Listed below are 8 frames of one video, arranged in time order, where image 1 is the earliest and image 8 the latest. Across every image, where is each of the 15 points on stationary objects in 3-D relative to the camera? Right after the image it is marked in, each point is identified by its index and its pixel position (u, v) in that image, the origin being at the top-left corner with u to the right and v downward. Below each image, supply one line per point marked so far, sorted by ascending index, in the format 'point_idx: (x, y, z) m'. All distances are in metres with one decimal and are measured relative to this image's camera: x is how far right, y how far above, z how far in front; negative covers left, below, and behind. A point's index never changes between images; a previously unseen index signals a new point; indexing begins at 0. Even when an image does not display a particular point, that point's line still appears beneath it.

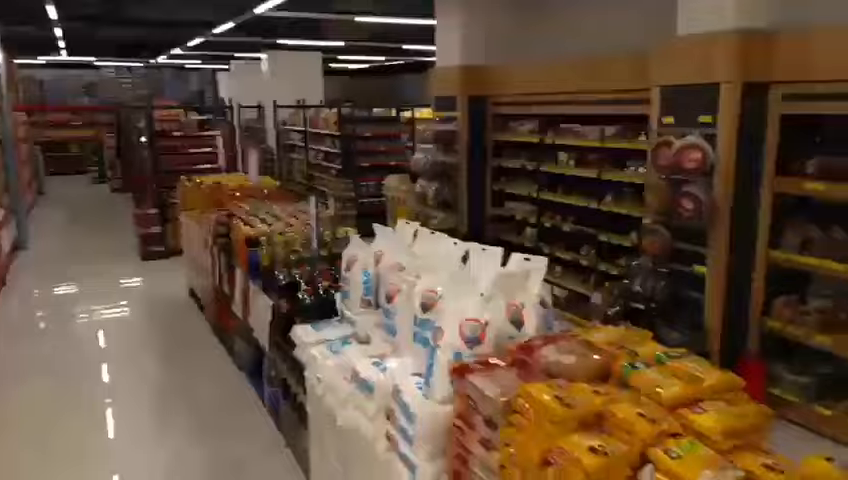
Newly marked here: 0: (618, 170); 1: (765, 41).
0: (+1.5, +0.5, +4.6) m
1: (+1.9, +1.1, +3.4) m
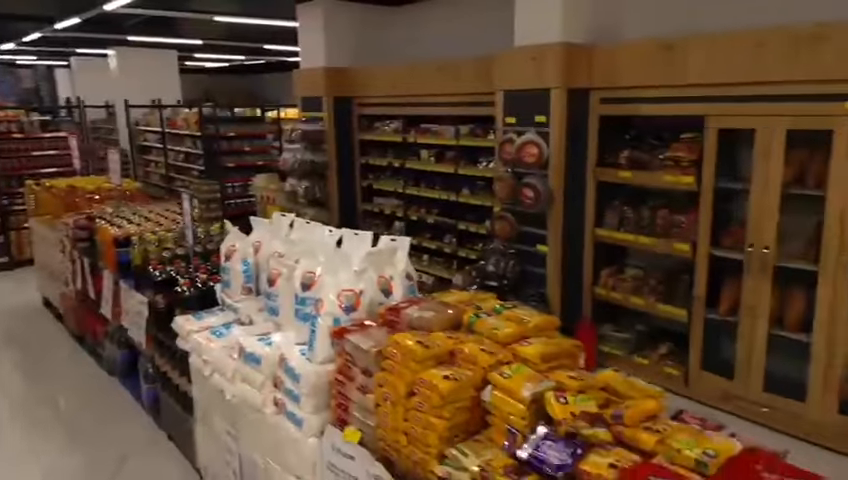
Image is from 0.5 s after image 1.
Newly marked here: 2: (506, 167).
0: (+0.4, +0.6, +5.2) m
1: (+1.1, +1.3, +4.0) m
2: (+0.6, +0.5, +4.4) m
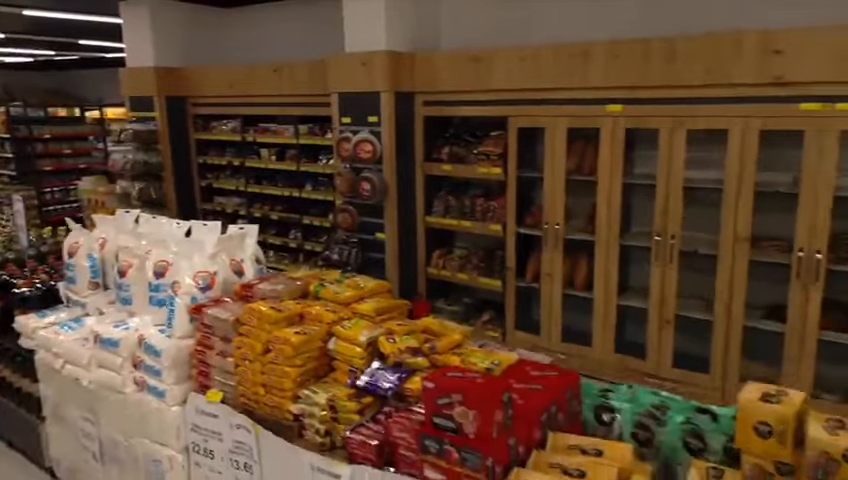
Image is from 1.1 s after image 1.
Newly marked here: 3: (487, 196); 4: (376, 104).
0: (-1.0, +0.7, +5.5) m
1: (-0.1, +1.4, +4.6) m
2: (-0.6, +0.6, +4.8) m
3: (+0.5, +0.3, +4.7) m
4: (-0.4, +1.0, +4.6) m
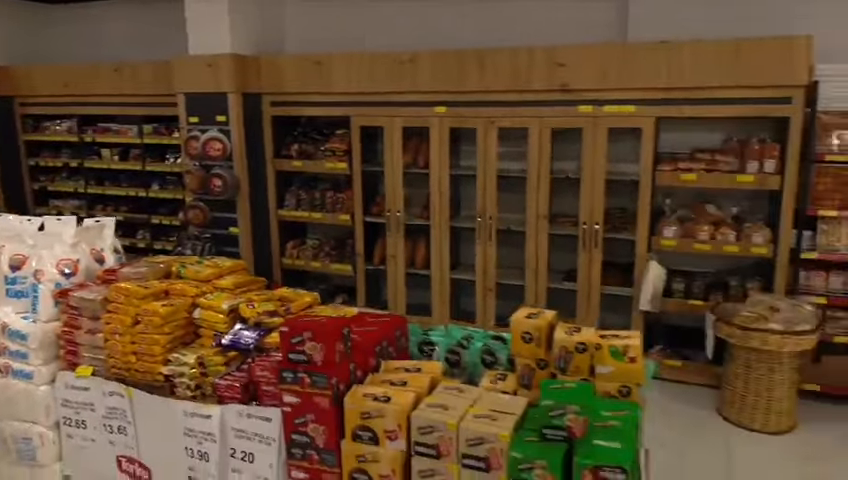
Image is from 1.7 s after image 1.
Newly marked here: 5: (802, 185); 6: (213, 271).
0: (-2.5, +0.7, +5.5) m
1: (-1.4, +1.4, +4.9) m
2: (-1.9, +0.6, +5.0) m
3: (-0.8, +0.4, +5.1) m
4: (-1.6, +1.1, +4.8) m
5: (+2.3, +0.3, +3.6) m
6: (-0.9, -0.1, +2.6) m
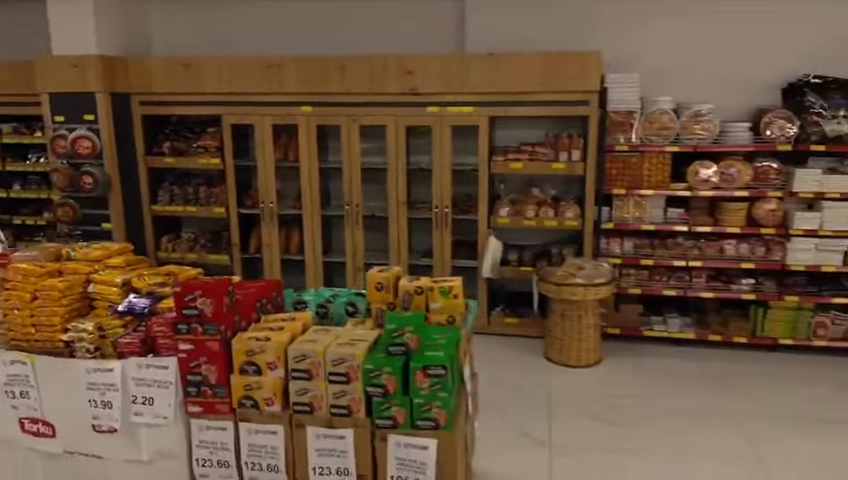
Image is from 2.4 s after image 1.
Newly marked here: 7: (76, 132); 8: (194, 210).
0: (-3.7, +0.7, +5.5) m
1: (-2.6, +1.5, +5.0) m
2: (-3.1, +0.7, +5.0) m
3: (-2.0, +0.5, +5.4) m
4: (-2.8, +1.1, +5.0) m
5: (+1.3, +0.5, +4.6) m
6: (-1.6, -0.1, +3.0) m
7: (-2.9, +0.9, +5.0) m
8: (-2.0, +0.3, +5.3) m
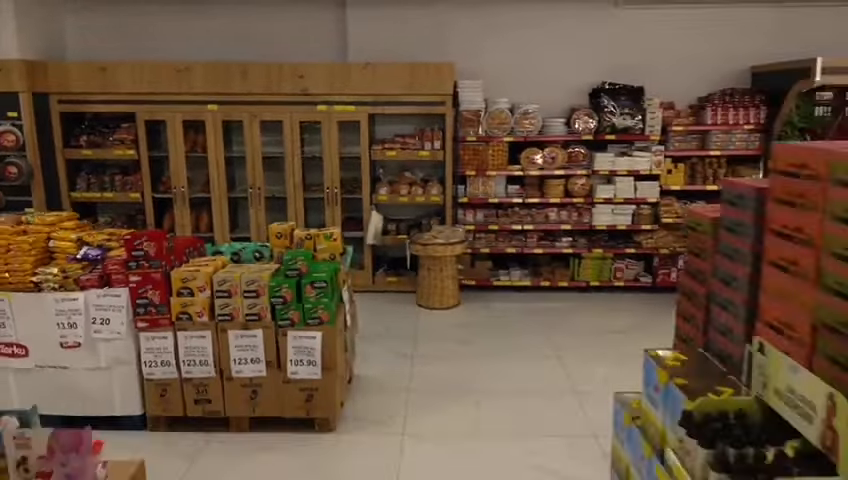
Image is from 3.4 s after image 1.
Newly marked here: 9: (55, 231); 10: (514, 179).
0: (-4.8, +0.9, +6.0) m
1: (-3.6, +1.6, +5.7) m
2: (-4.1, +0.8, +5.6) m
3: (-3.1, +0.7, +6.2) m
4: (-3.8, +1.3, +5.6) m
5: (+0.3, +0.8, +5.8) m
6: (-2.3, +0.1, +3.8) m
7: (-4.0, +1.1, +5.6) m
8: (-3.1, +0.5, +6.0) m
9: (-2.2, +0.1, +3.6) m
10: (+0.9, +0.6, +6.0) m
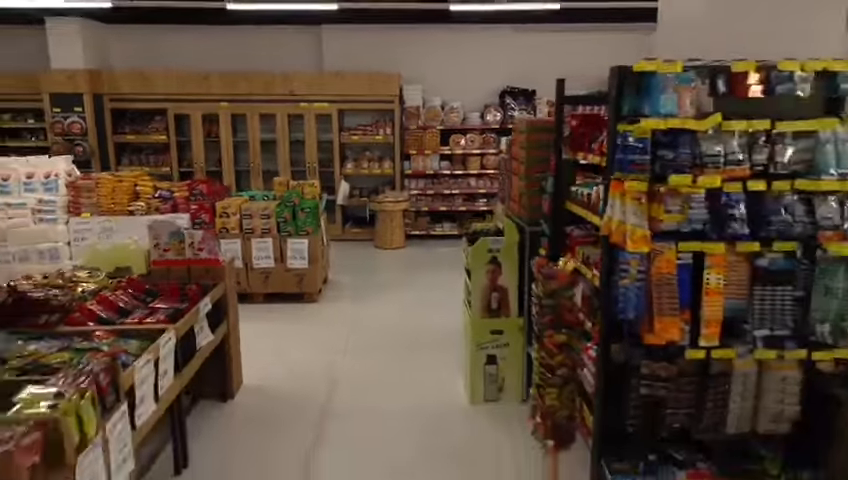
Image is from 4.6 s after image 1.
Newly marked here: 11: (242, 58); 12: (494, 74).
0: (-5.4, +1.4, +8.0) m
1: (-4.2, +2.2, +7.8) m
2: (-4.7, +1.3, +7.7) m
3: (-3.7, +1.2, +8.3) m
4: (-4.4, +1.8, +7.7) m
5: (-0.3, +1.3, +8.1) m
6: (-2.9, +0.7, +5.9) m
7: (-4.5, +1.6, +7.7) m
8: (-3.8, +1.0, +8.2) m
9: (-2.8, +0.6, +5.8) m
10: (+0.3, +1.1, +8.3) m
11: (-2.6, +2.5, +8.4) m
12: (+1.0, +2.3, +8.3) m
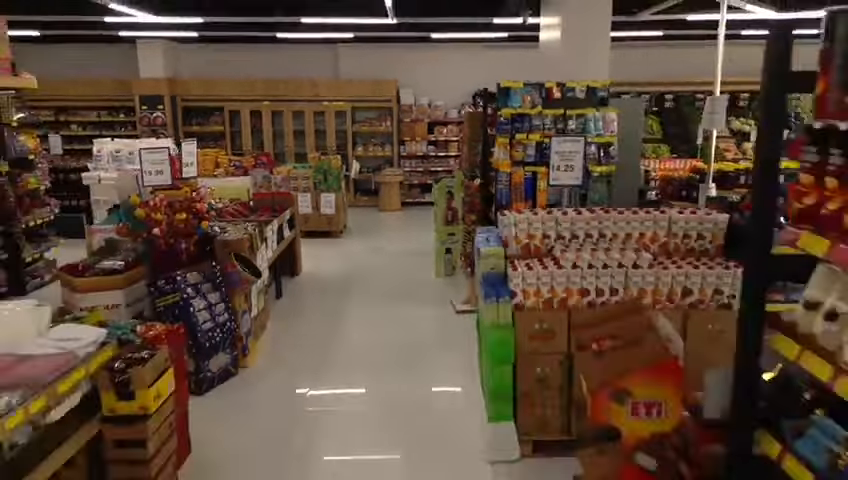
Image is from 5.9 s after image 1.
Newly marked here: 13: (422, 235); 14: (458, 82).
0: (-5.6, +2.0, +10.7) m
1: (-4.4, +2.8, +10.5) m
2: (-4.9, +2.0, +10.4) m
3: (-3.8, +1.8, +11.0) m
4: (-4.6, +2.4, +10.3) m
5: (-0.5, +2.0, +10.8) m
6: (-3.0, +1.3, +8.6) m
7: (-4.7, +2.2, +10.4) m
8: (-3.9, +1.6, +10.8) m
9: (-2.9, +1.2, +8.5) m
10: (+0.1, +1.8, +11.0) m
11: (-2.7, +3.2, +11.0) m
12: (+0.8, +2.9, +11.0) m
13: (0.0, +0.1, +8.9) m
14: (+0.7, +2.9, +11.0) m
